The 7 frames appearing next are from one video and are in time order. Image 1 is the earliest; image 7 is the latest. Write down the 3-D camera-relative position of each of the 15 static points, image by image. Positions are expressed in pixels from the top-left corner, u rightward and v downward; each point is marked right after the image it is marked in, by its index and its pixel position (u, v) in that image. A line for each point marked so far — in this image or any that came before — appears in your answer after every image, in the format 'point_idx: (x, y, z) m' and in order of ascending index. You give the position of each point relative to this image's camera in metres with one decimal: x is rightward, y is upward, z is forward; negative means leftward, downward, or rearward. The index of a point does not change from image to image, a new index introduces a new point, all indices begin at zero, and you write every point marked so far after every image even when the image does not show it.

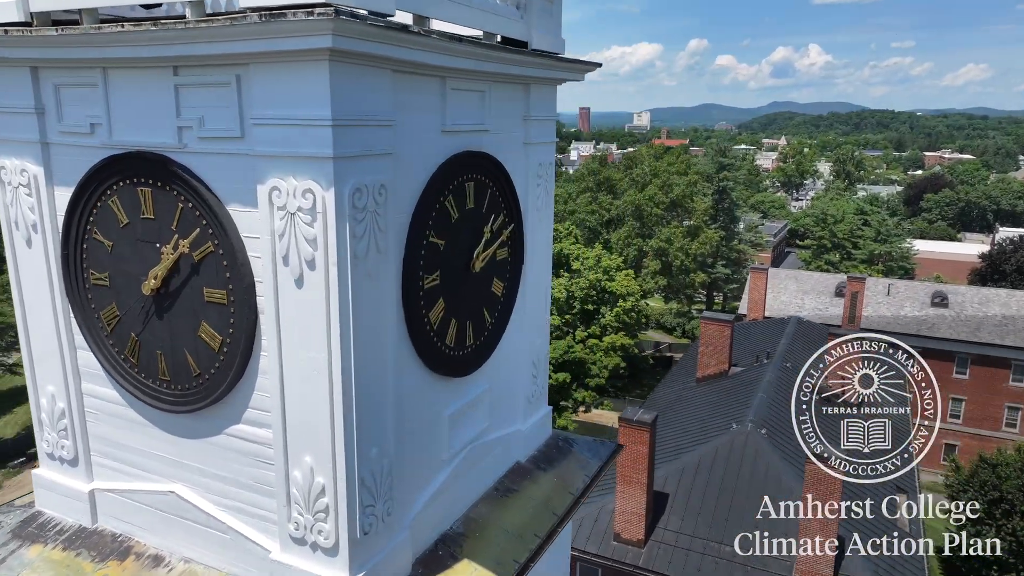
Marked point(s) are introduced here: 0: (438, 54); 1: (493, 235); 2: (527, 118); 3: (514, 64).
0: (-0.5, +1.5, +4.6) m
1: (-0.2, +0.4, +5.9) m
2: (+0.1, +1.5, +6.3) m
3: (0.0, +1.8, +5.6) m
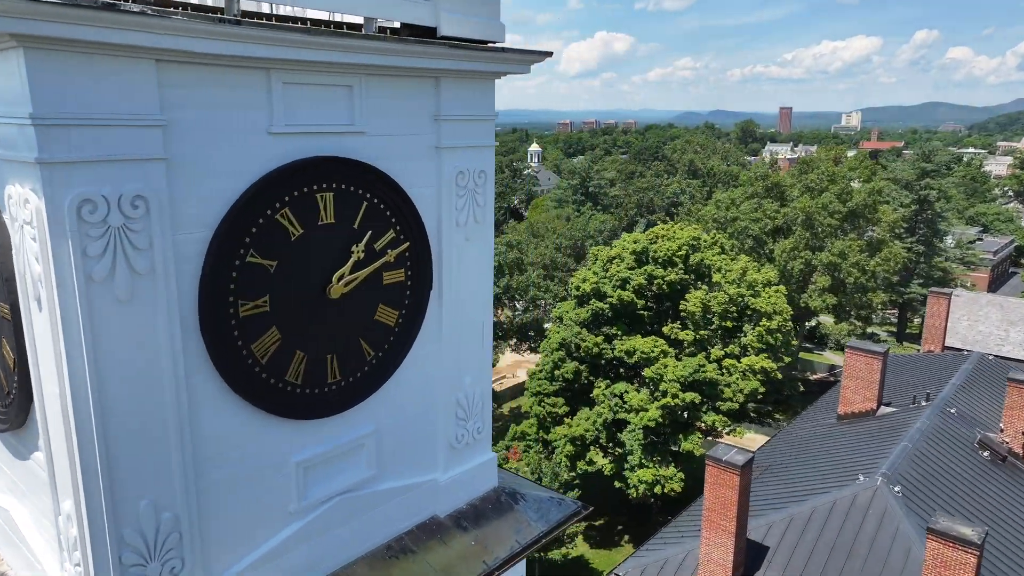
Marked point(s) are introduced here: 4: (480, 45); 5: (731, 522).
0: (-1.6, +1.3, +3.9) m
1: (-1.0, +0.2, +5.0) m
2: (-0.6, +1.3, +5.3) m
3: (-0.8, +1.6, +4.7) m
4: (-0.3, +1.8, +5.3) m
5: (+3.6, -3.9, +11.7) m
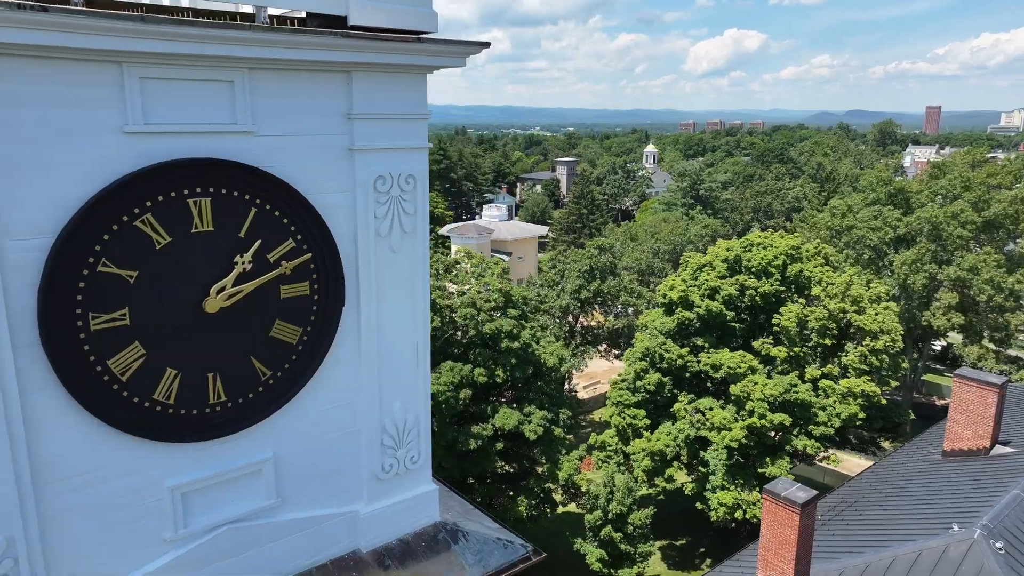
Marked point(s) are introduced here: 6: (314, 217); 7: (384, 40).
0: (-2.3, +1.3, +3.5) m
1: (-1.6, +0.1, +4.6) m
2: (-1.1, +1.2, +4.8) m
3: (-1.4, +1.5, +4.3) m
4: (-0.8, +1.7, +4.8) m
5: (+3.8, -4.2, +10.4) m
6: (-1.3, +0.5, +4.8) m
7: (-0.8, +1.6, +4.6) m
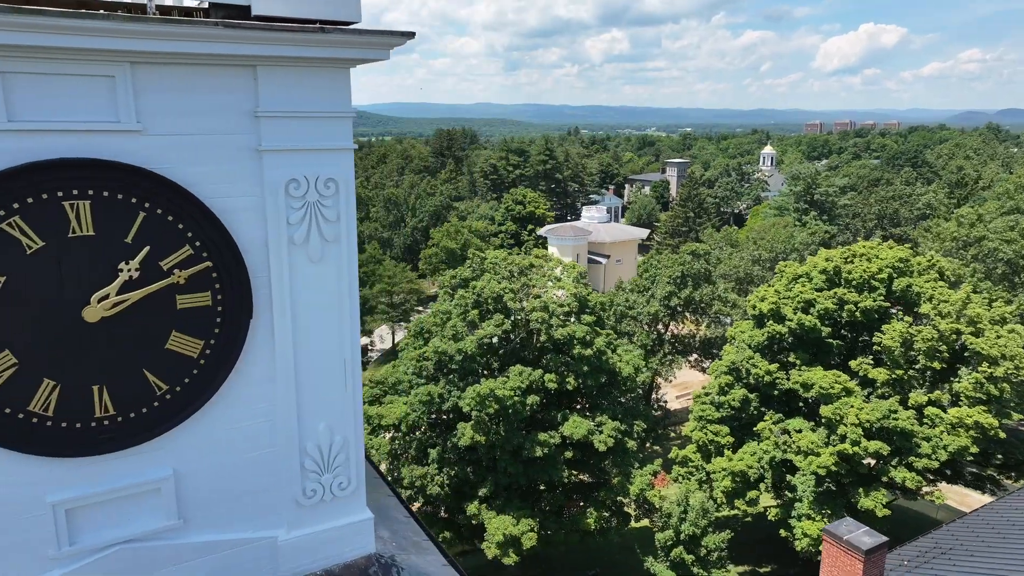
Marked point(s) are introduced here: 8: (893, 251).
0: (-3.0, +1.2, +3.4) m
1: (-2.2, +0.1, +4.3) m
2: (-1.6, +1.1, +4.4) m
3: (-2.0, +1.4, +3.9) m
4: (-1.3, +1.6, +4.4) m
5: (+3.9, -4.4, +9.3) m
6: (-1.9, +0.4, +4.4) m
7: (-1.3, +1.5, +4.2) m
8: (+10.5, +1.0, +20.1) m
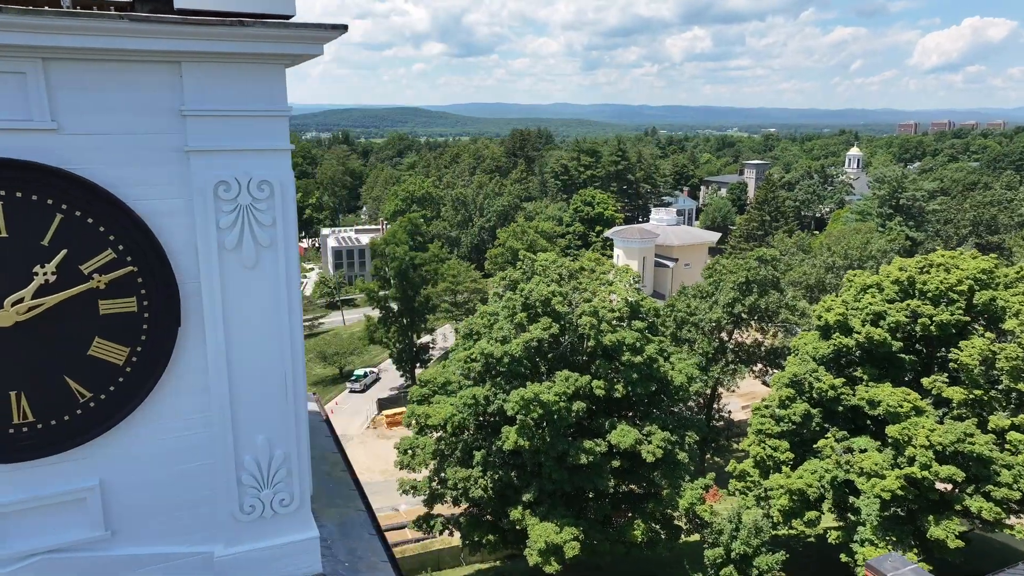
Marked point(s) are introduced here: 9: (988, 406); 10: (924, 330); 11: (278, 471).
0: (-3.5, +1.2, +3.3) m
1: (-2.6, +0.1, +4.1) m
2: (-2.0, +1.0, +4.2) m
3: (-2.4, +1.4, +3.8) m
4: (-1.6, +1.6, +4.1) m
5: (+3.9, -4.6, +8.5) m
6: (-2.2, +0.4, +4.2) m
7: (-1.7, +1.5, +4.0) m
8: (+11.7, +0.7, +18.5) m
9: (+11.9, -3.1, +18.4) m
10: (+10.1, -1.1, +18.1) m
11: (-1.6, -1.3, +4.9) m
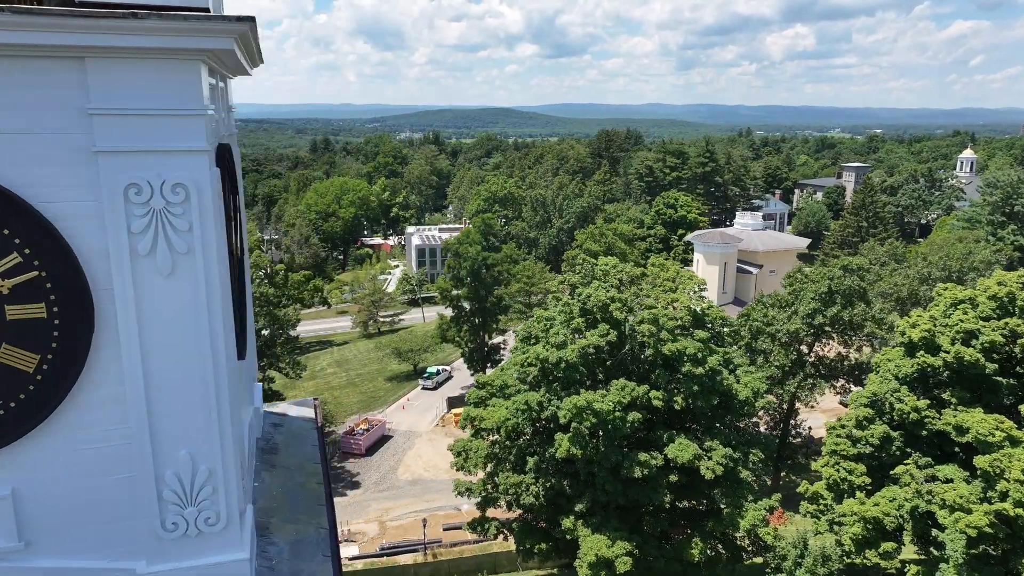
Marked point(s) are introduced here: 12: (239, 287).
0: (-4.0, +1.2, +3.3) m
1: (-3.1, 0.0, +4.0) m
2: (-2.4, +1.0, +4.0) m
3: (-2.9, +1.3, +3.6) m
4: (-2.1, +1.5, +3.9) m
5: (+3.7, -4.8, +7.6) m
6: (-2.7, +0.3, +4.1) m
7: (-2.2, +1.4, +3.7) m
8: (+12.8, +0.2, +16.6) m
9: (+12.9, -3.5, +16.4) m
10: (+11.2, -1.5, +16.3) m
11: (-2.0, -1.3, +4.7) m
12: (-2.5, 0.0, +6.5) m
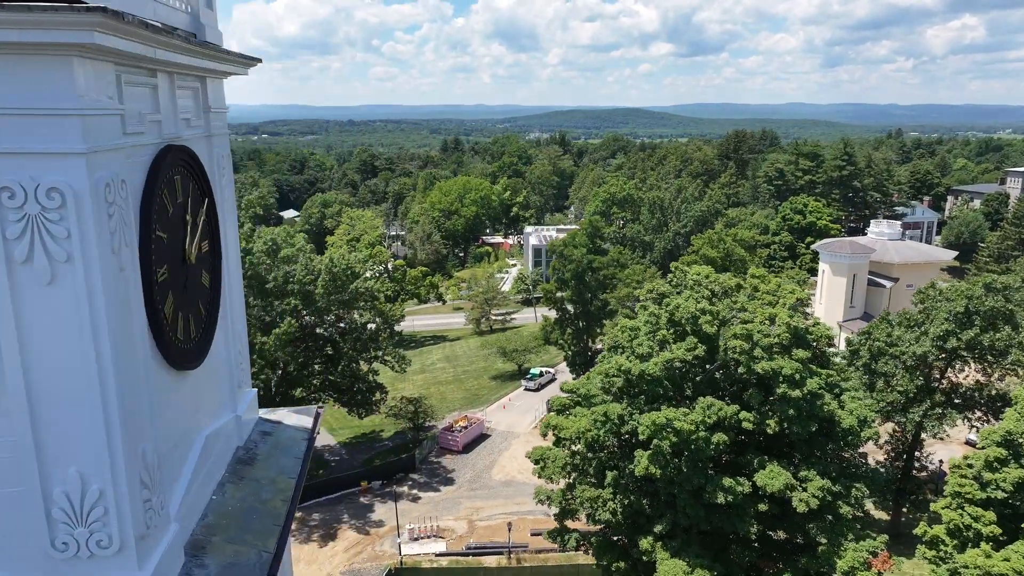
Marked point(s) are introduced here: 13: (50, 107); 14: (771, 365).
0: (-4.7, +1.3, +3.4) m
1: (-3.7, 0.0, +4.0) m
2: (-3.0, +1.0, +3.8) m
3: (-3.5, +1.3, +3.5) m
4: (-2.7, +1.5, +3.6) m
5: (+3.4, -5.1, +6.3) m
6: (-3.3, +0.3, +3.9) m
7: (-2.8, +1.4, +3.5) m
8: (+14.1, -0.5, +13.6) m
9: (+14.0, -4.2, +13.4) m
10: (+12.4, -2.1, +13.6) m
11: (-2.6, -1.4, +4.4) m
12: (-2.7, 0.0, +6.3) m
13: (-2.5, +1.0, +3.9) m
14: (+5.0, -1.7, +15.3) m
